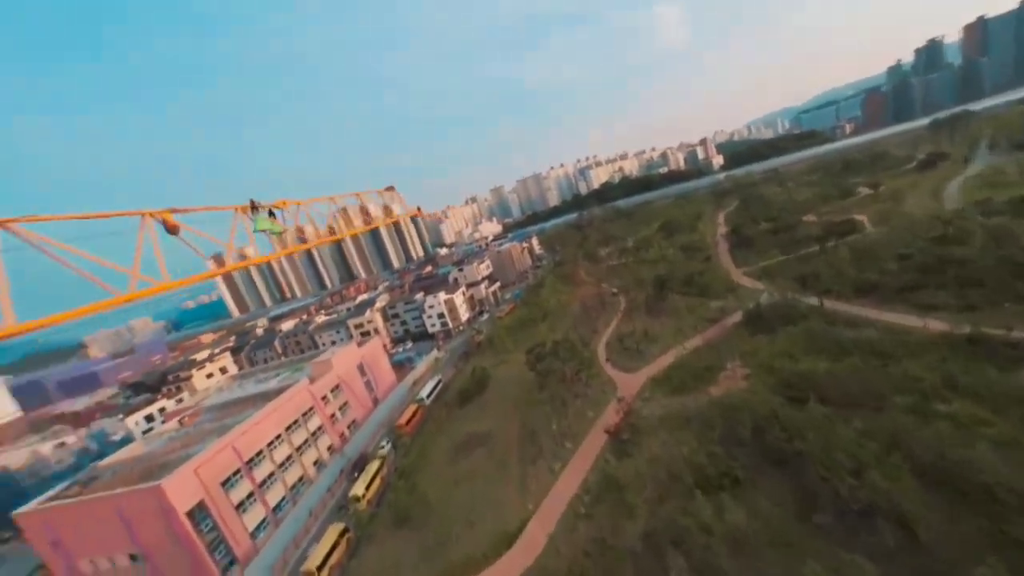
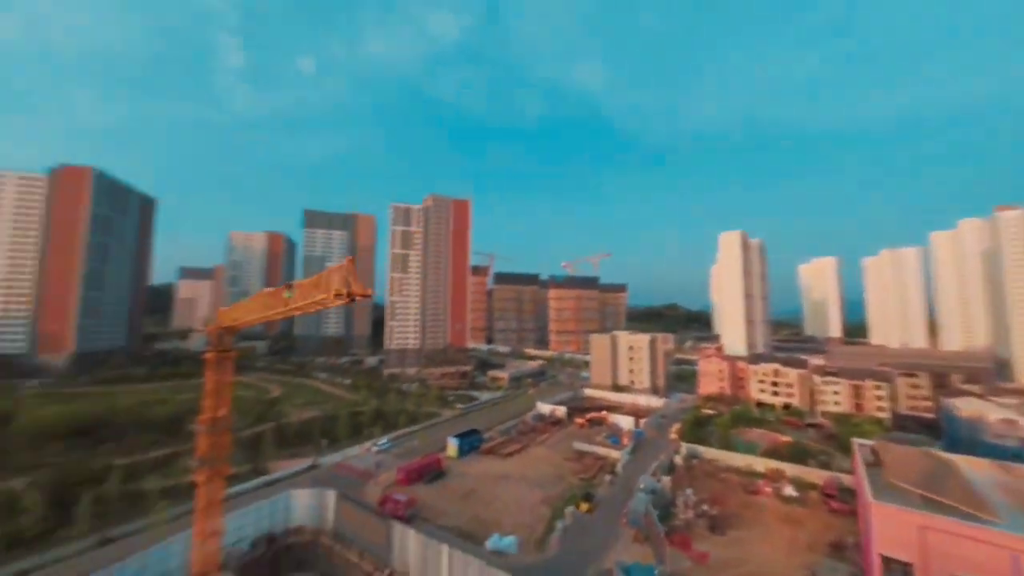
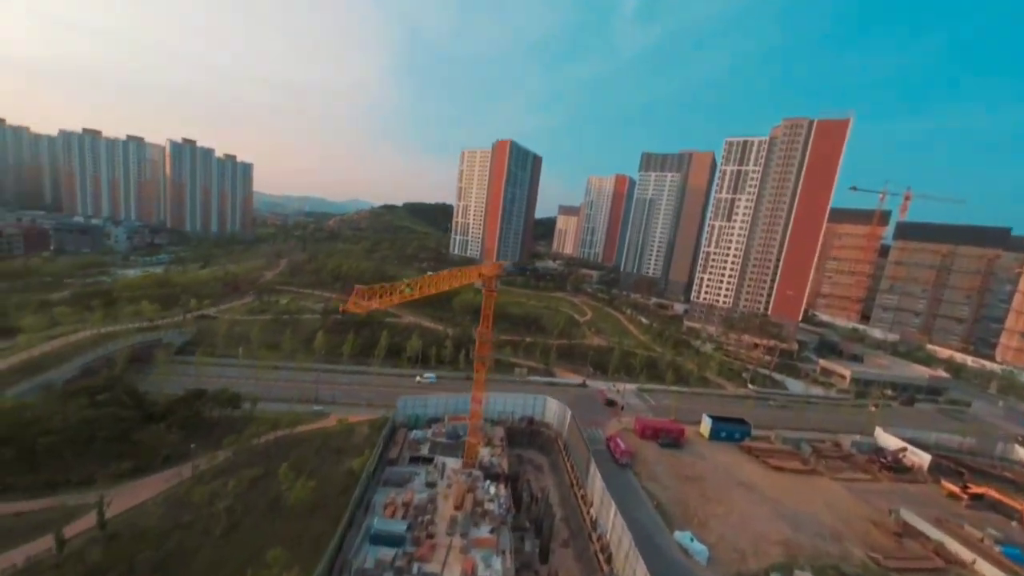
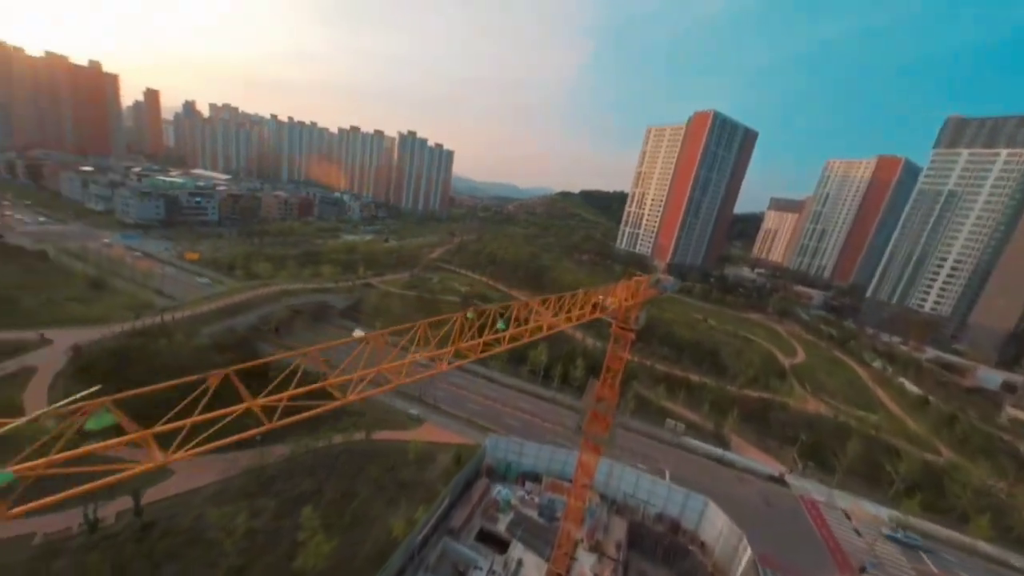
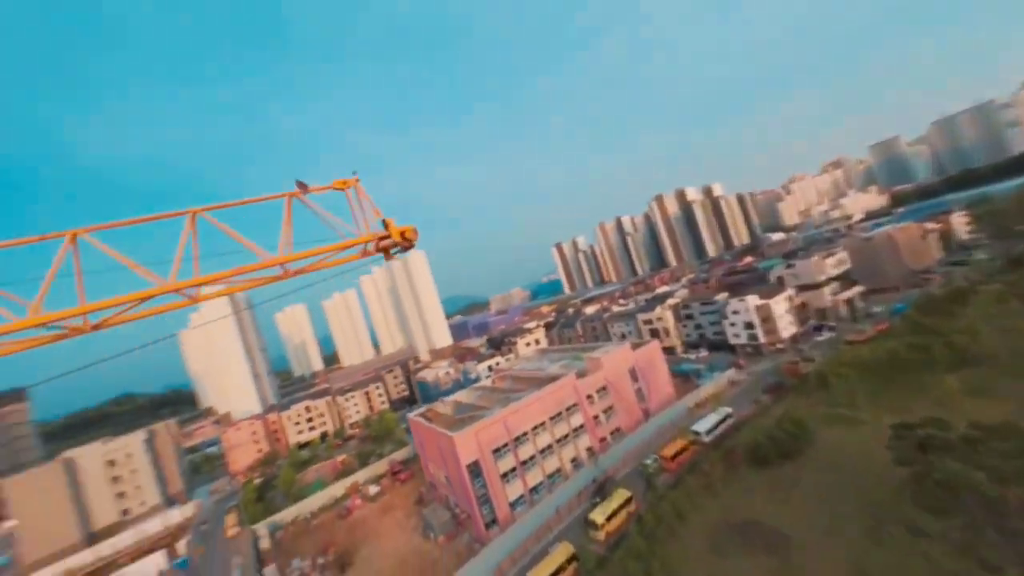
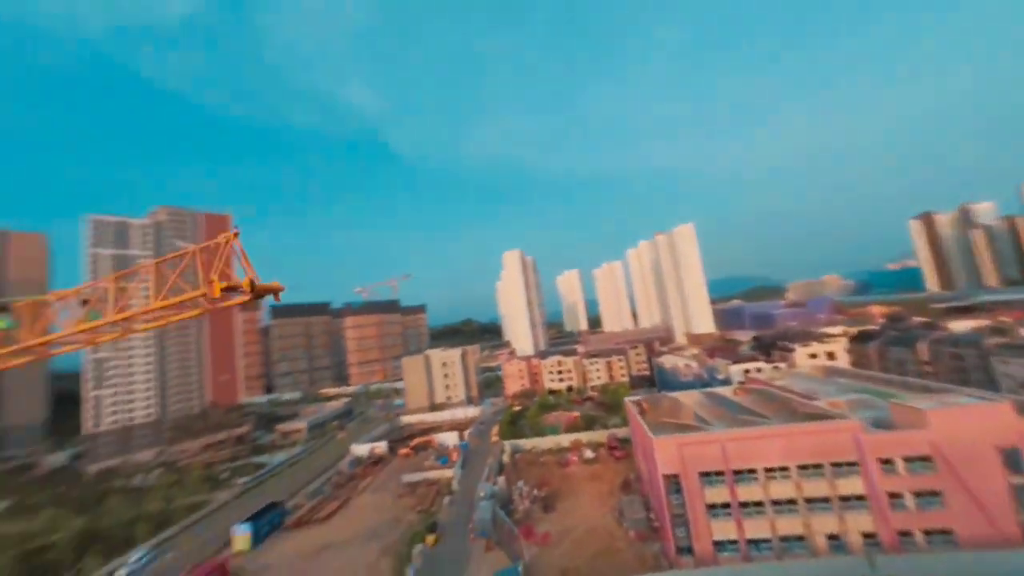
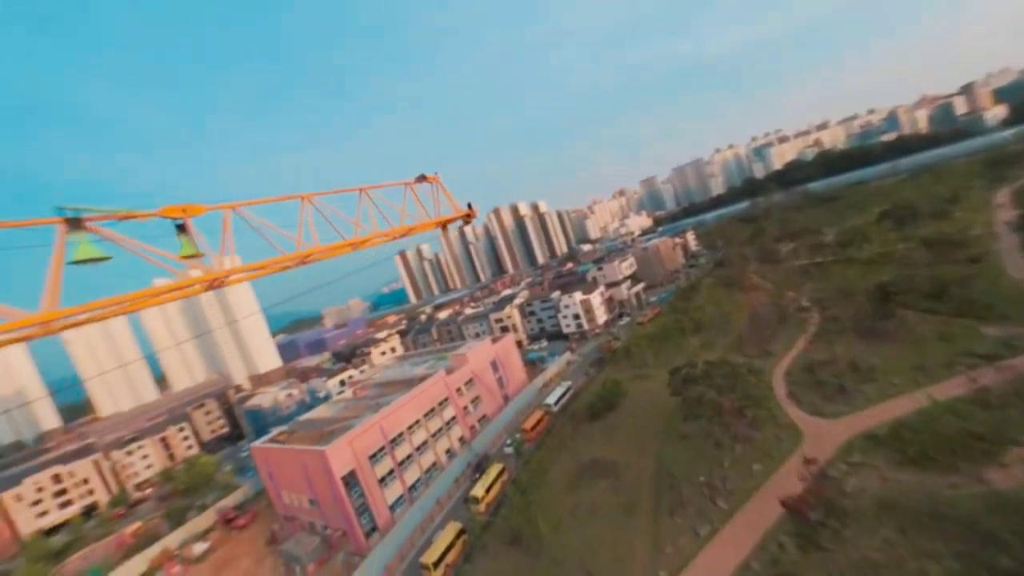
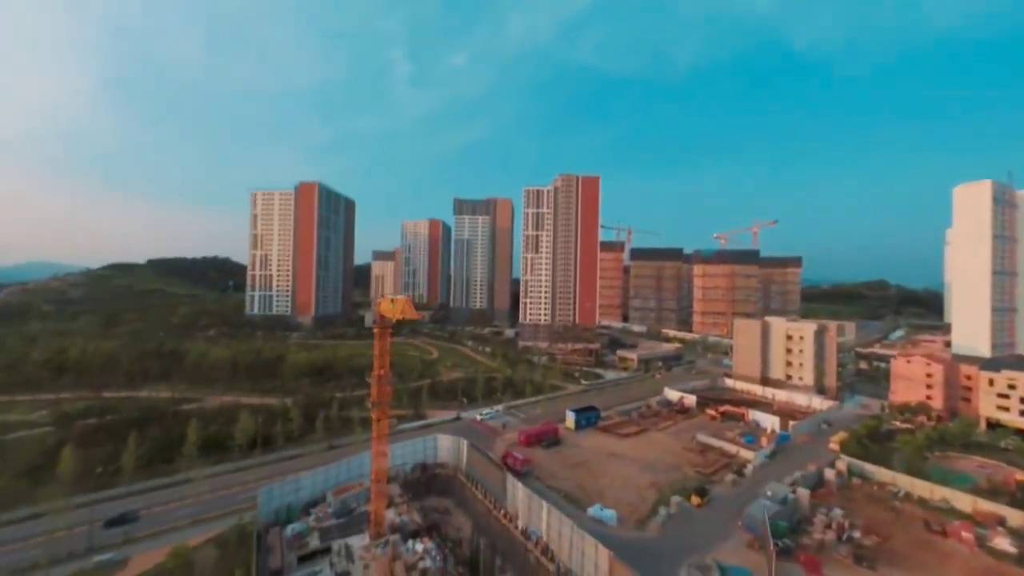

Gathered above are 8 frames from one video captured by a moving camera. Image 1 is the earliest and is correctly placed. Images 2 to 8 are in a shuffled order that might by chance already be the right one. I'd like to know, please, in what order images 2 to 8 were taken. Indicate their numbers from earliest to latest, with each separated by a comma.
7, 5, 6, 2, 8, 3, 4
